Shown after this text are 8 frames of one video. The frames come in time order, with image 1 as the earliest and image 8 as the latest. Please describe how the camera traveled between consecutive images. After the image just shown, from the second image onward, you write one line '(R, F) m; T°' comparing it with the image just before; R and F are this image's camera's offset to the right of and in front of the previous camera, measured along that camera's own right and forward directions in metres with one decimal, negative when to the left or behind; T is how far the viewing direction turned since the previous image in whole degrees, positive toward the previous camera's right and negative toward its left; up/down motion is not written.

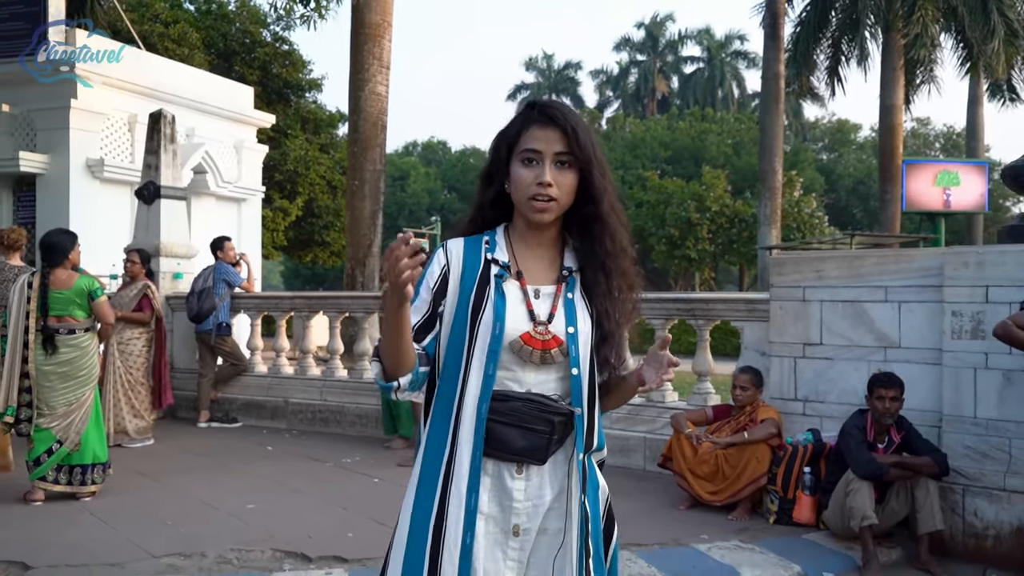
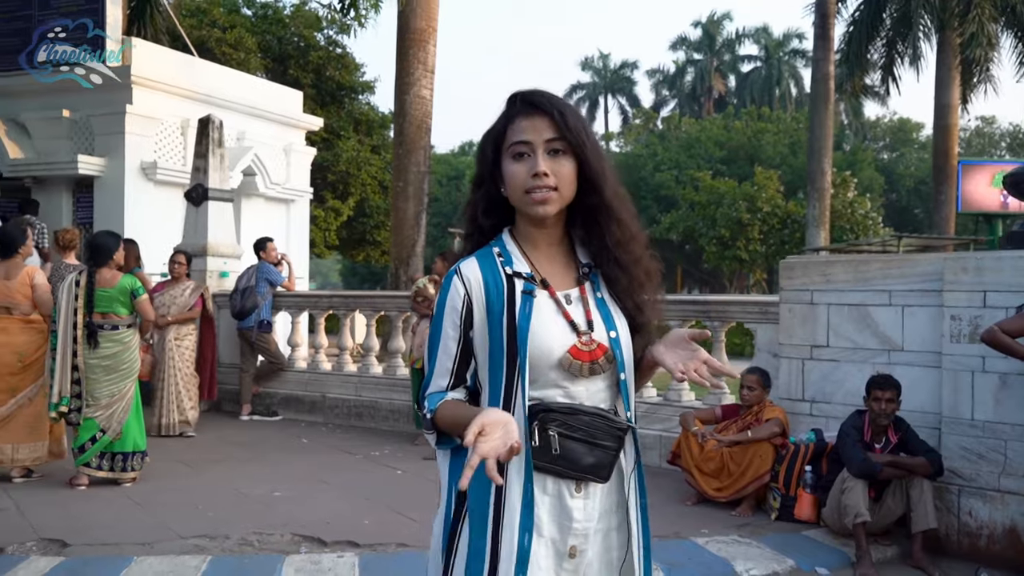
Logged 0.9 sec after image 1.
(+0.2, -0.2) m; -3°
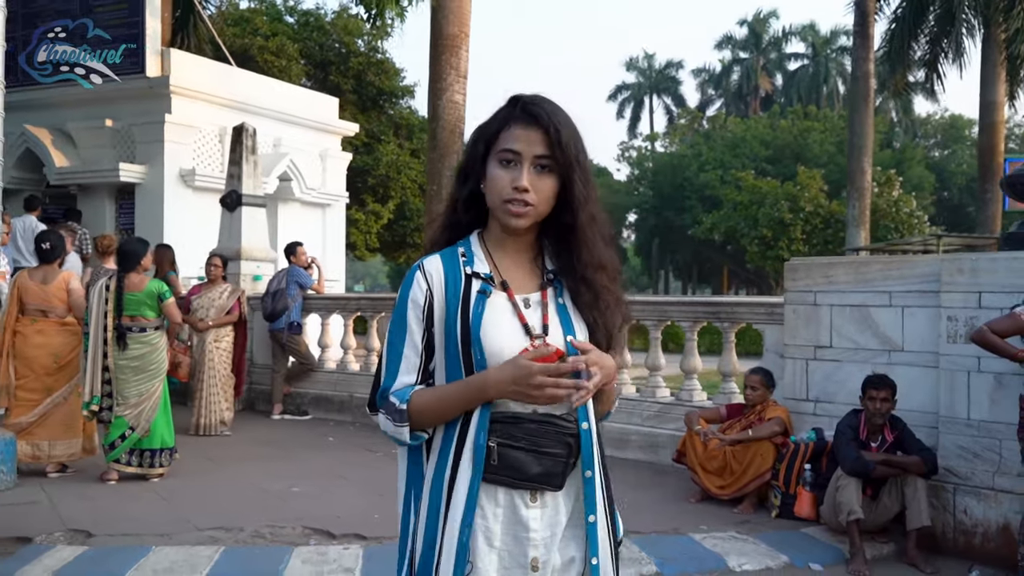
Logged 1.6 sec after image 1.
(+0.2, -0.2) m; -3°
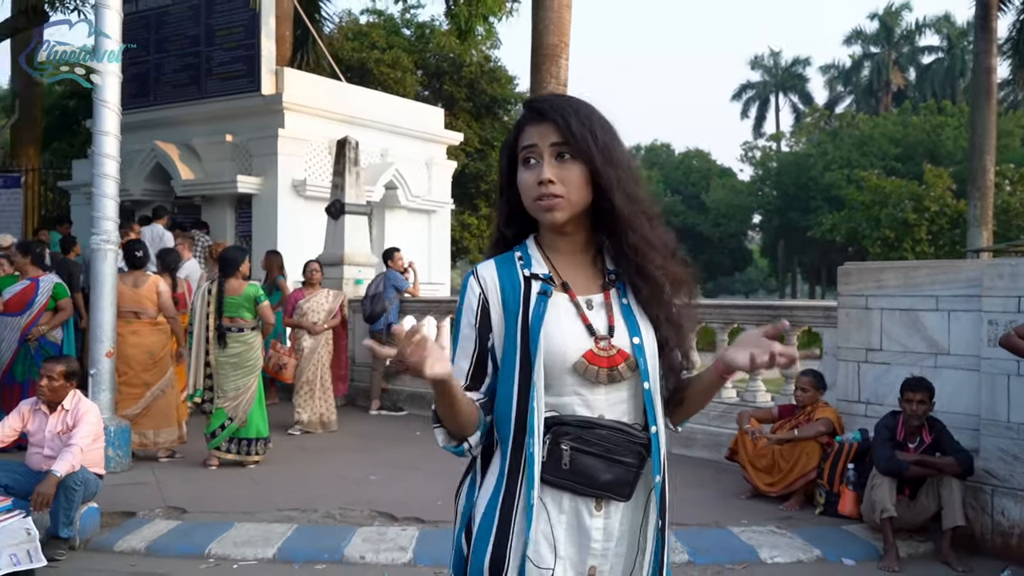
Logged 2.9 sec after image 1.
(+0.4, -0.3) m; -7°
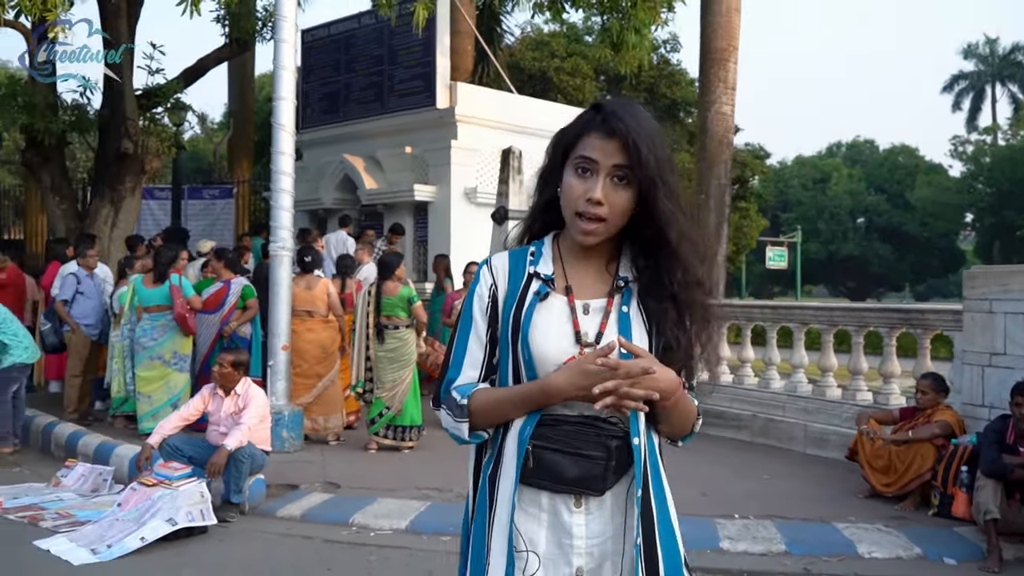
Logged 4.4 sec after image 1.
(+0.5, -0.4) m; -11°
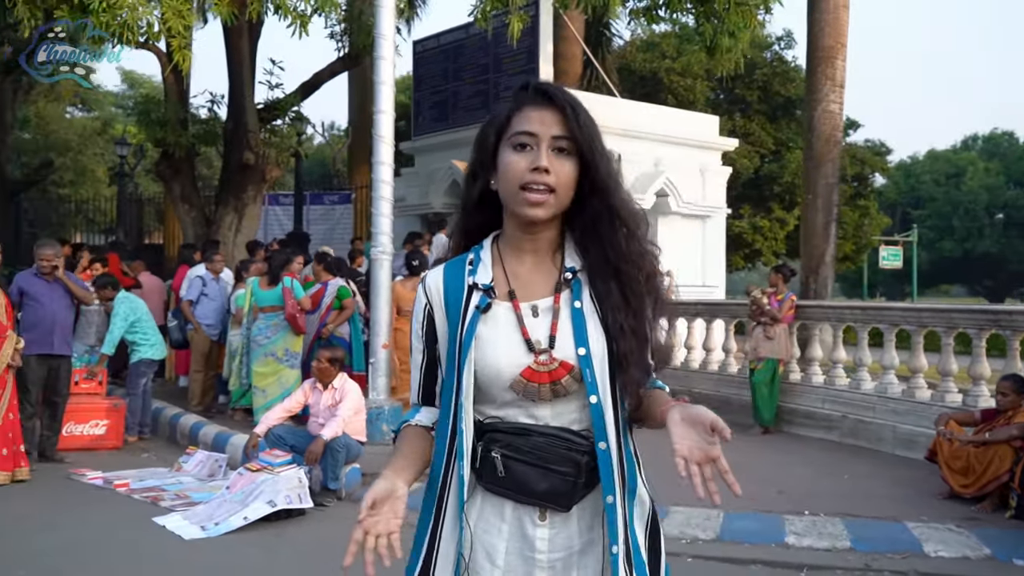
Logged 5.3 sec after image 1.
(+0.3, -0.3) m; -7°
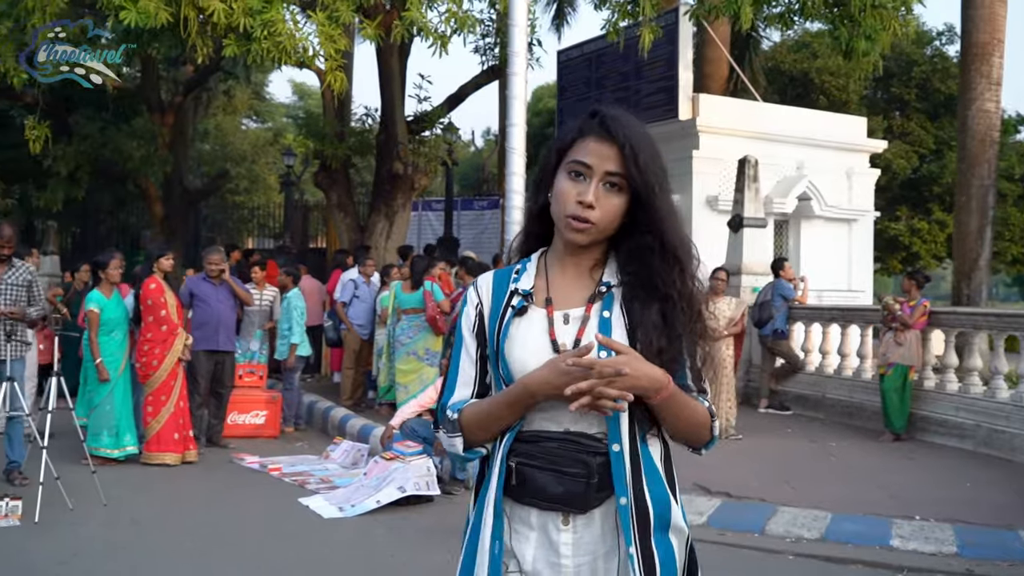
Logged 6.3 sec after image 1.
(+0.3, -0.3) m; -9°
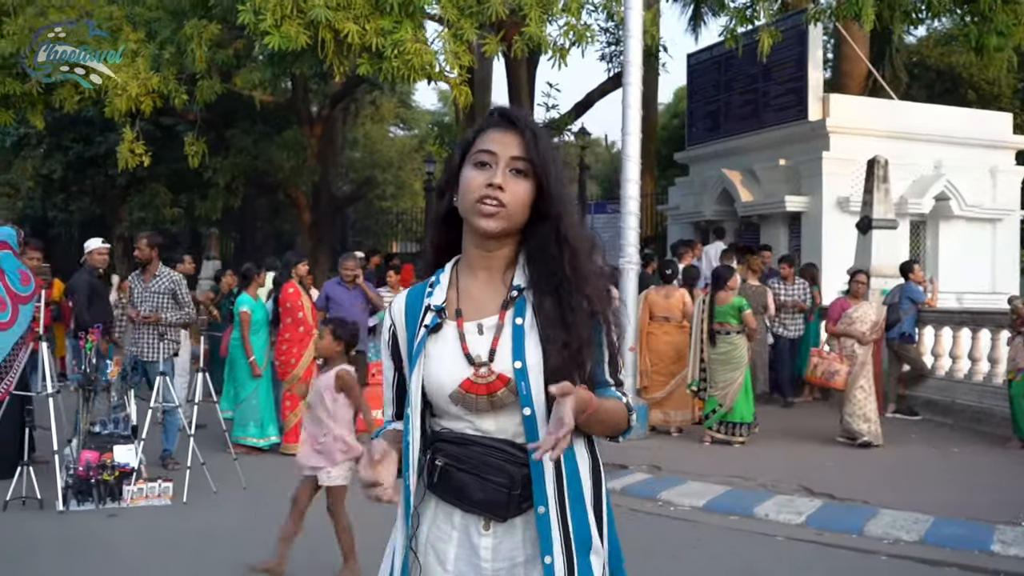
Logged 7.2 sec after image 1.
(+0.3, -0.3) m; -8°
